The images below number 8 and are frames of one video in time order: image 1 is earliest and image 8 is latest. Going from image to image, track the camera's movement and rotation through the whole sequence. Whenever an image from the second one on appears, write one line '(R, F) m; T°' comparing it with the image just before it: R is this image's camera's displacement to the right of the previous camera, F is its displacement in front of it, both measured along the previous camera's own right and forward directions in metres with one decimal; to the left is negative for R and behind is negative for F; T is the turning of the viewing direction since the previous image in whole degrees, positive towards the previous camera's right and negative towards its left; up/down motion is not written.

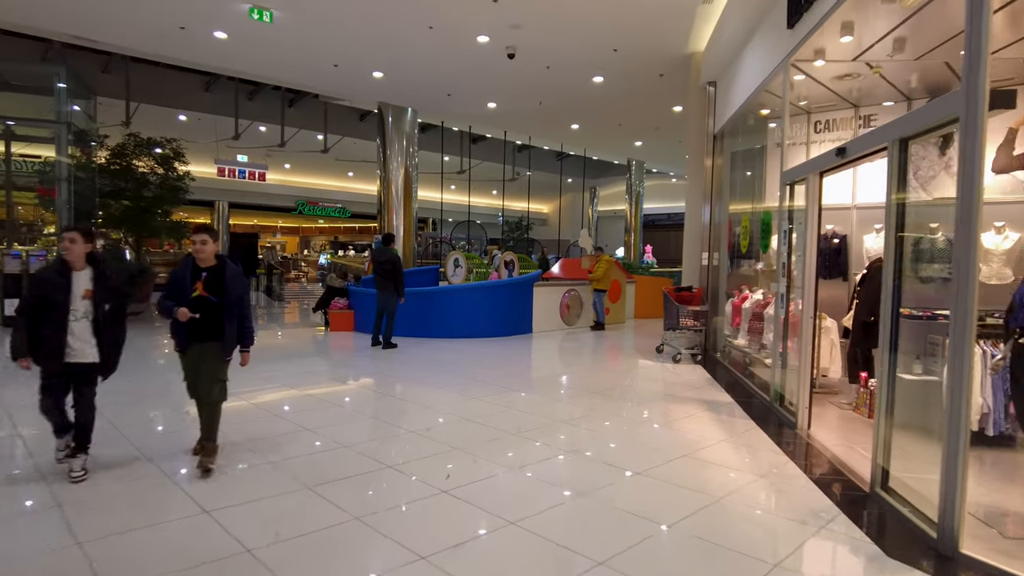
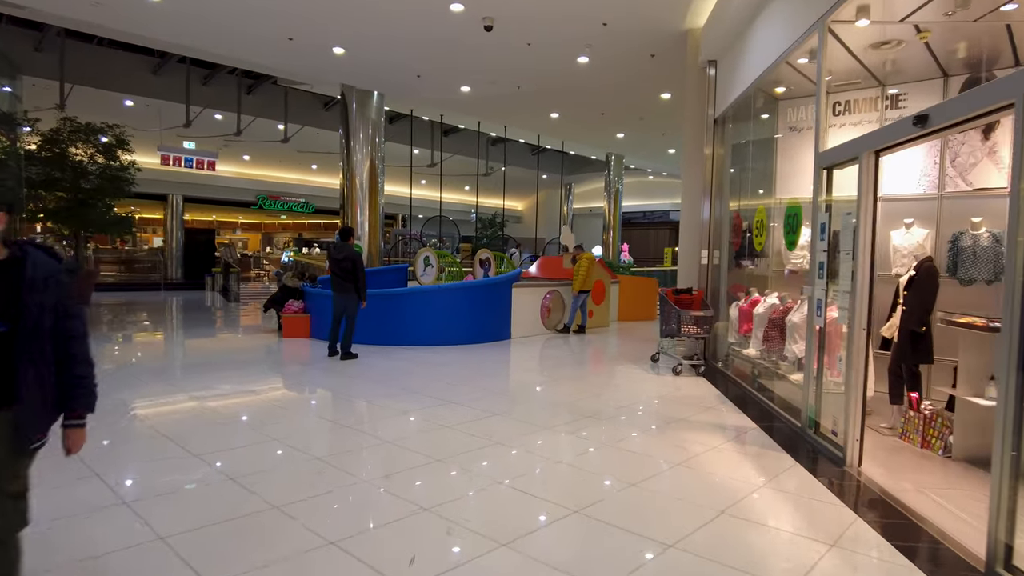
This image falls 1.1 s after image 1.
(-0.1, +0.8) m; +3°
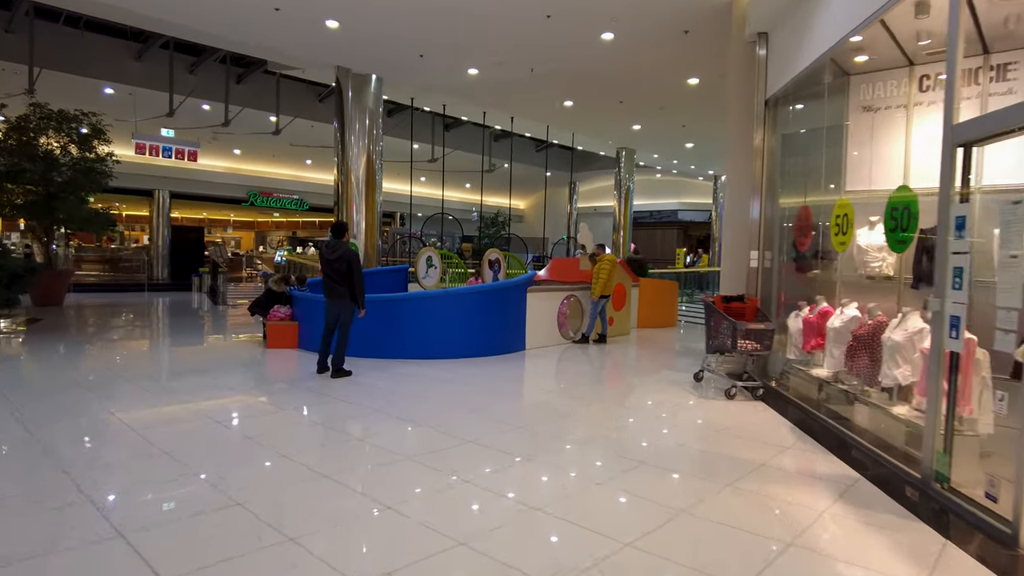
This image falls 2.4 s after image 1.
(-0.2, +0.8) m; 0°
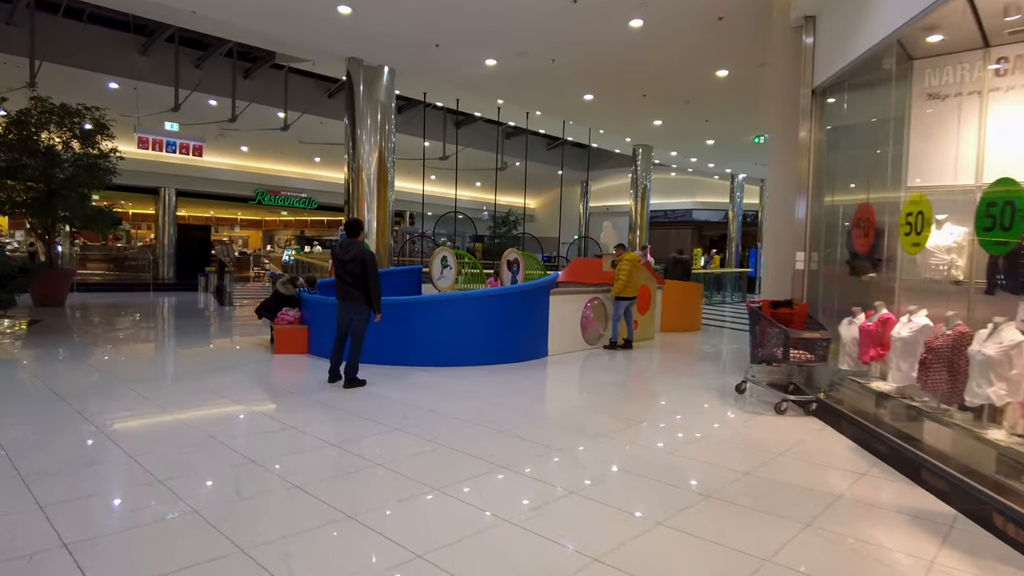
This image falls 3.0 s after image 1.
(-0.1, +0.4) m; -1°
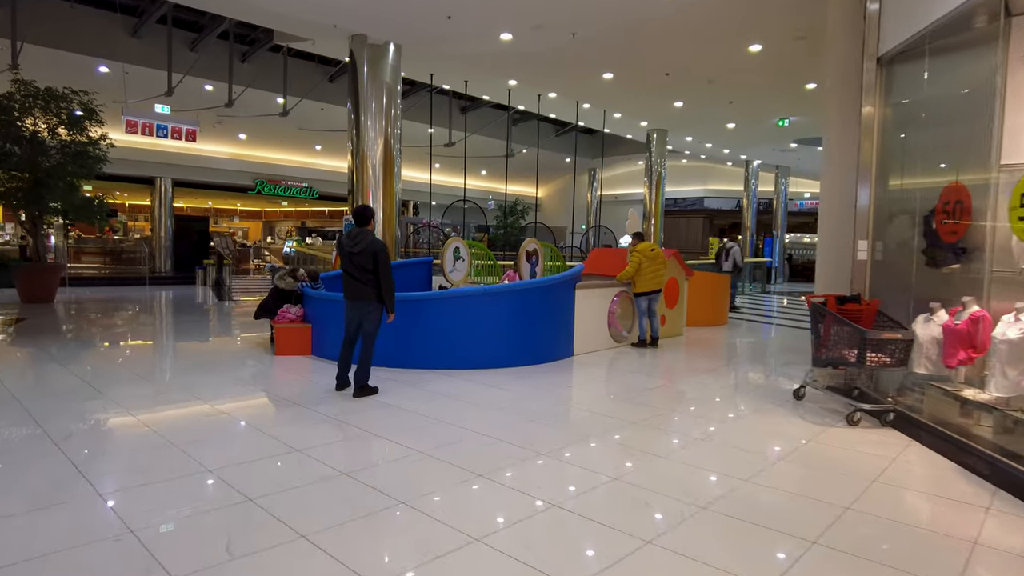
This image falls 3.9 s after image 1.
(-0.2, +0.5) m; 0°
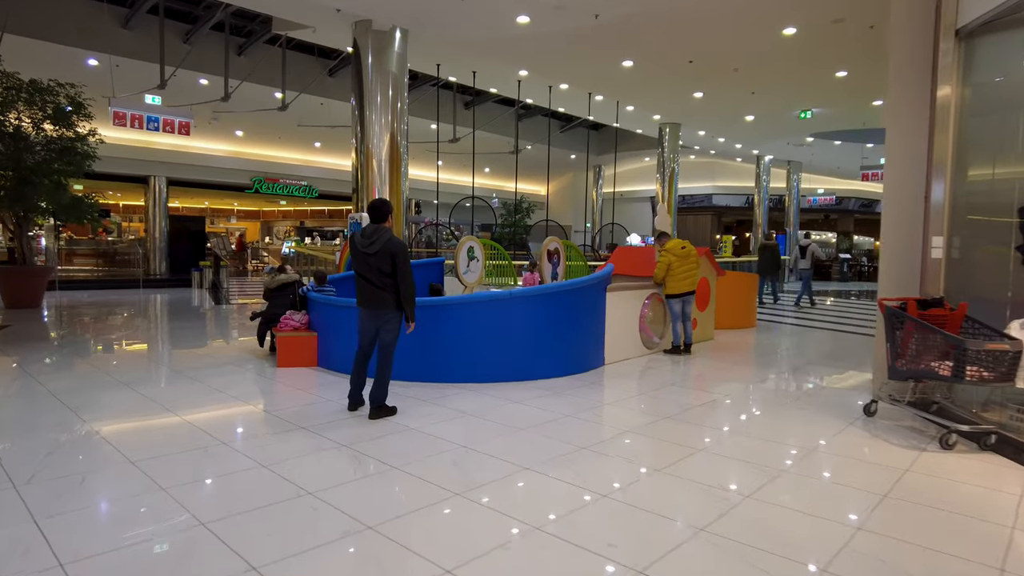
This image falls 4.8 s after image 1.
(-0.2, +0.5) m; 0°
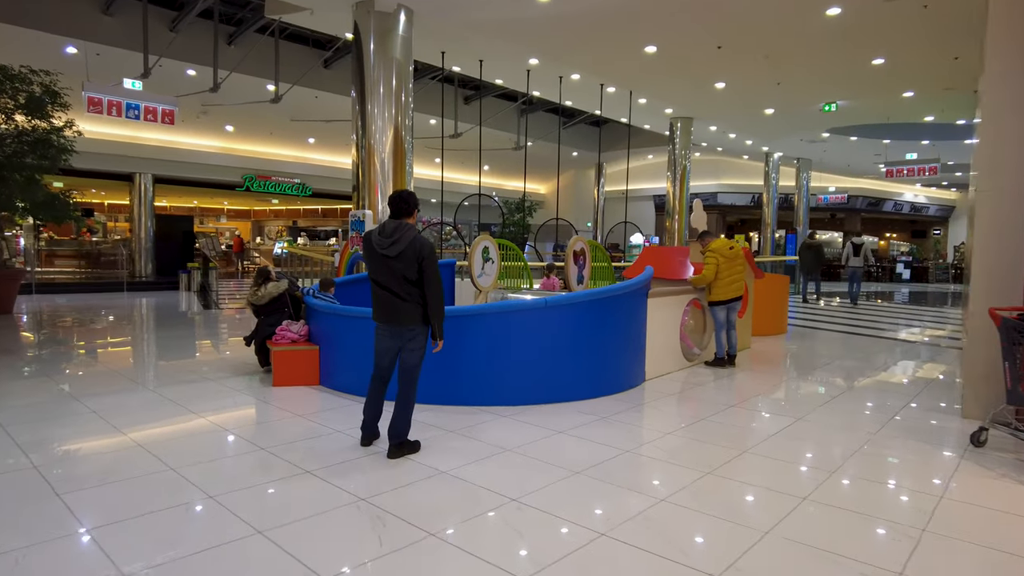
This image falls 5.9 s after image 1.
(-0.3, +0.6) m; +1°
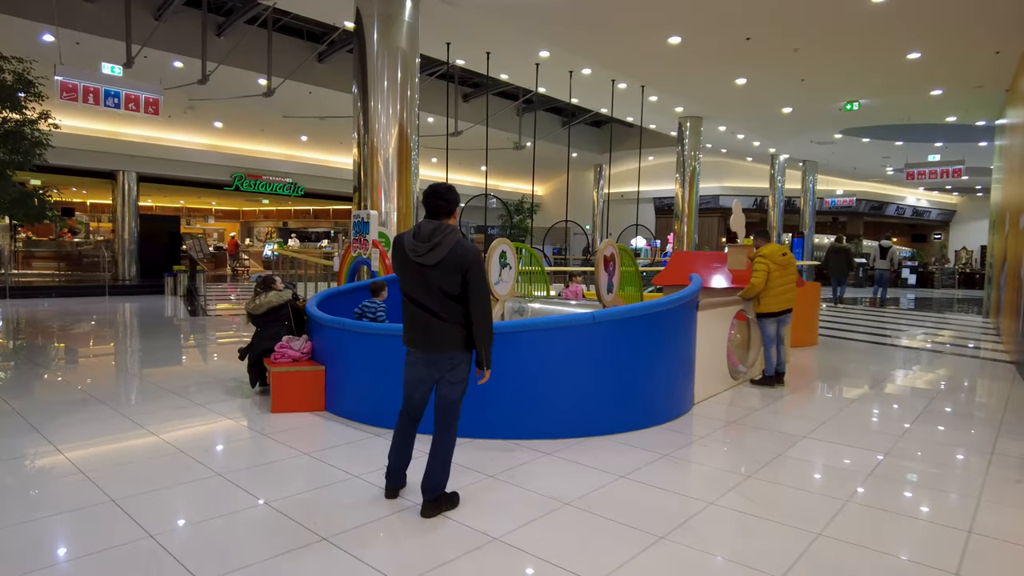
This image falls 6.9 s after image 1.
(-0.3, +0.5) m; +1°
